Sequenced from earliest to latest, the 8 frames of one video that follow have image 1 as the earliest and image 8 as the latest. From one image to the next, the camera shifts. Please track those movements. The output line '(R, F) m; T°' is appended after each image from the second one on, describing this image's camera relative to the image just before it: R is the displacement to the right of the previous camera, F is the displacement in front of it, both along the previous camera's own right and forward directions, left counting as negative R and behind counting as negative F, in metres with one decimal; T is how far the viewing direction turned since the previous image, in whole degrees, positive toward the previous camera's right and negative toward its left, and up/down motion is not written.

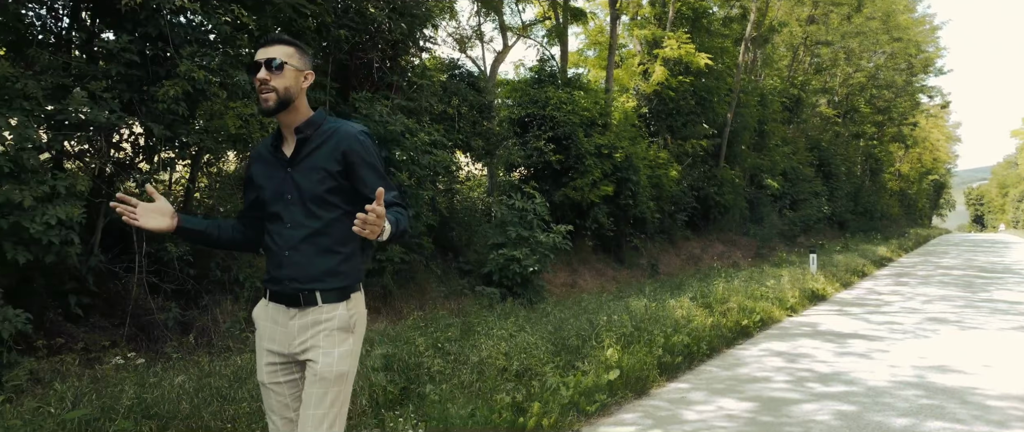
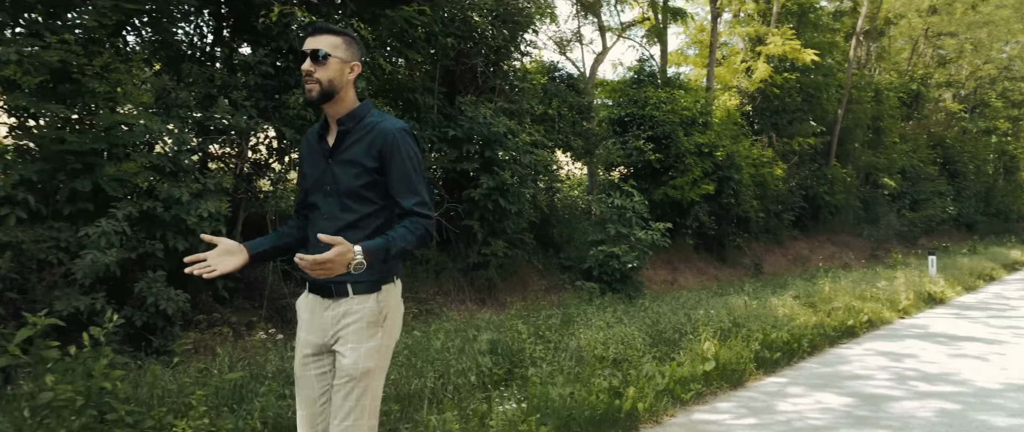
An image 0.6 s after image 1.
(0.0, -0.3) m; -9°
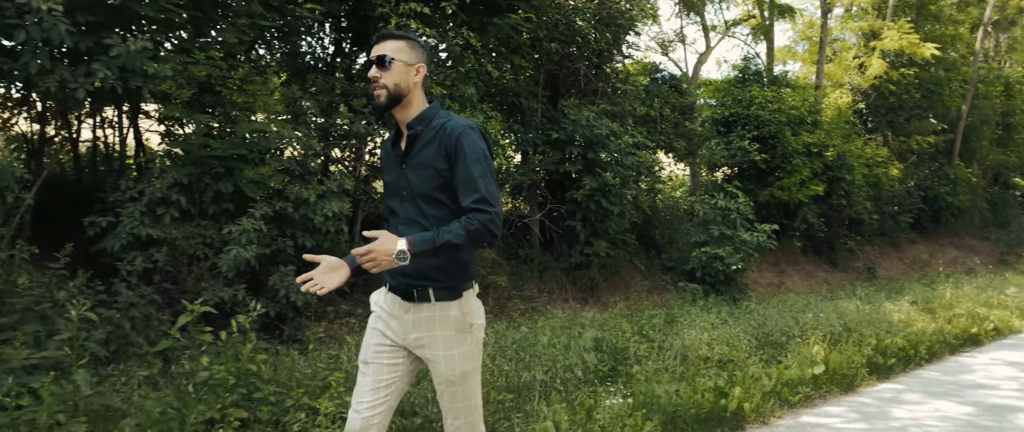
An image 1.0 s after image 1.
(-0.1, -0.2) m; -8°
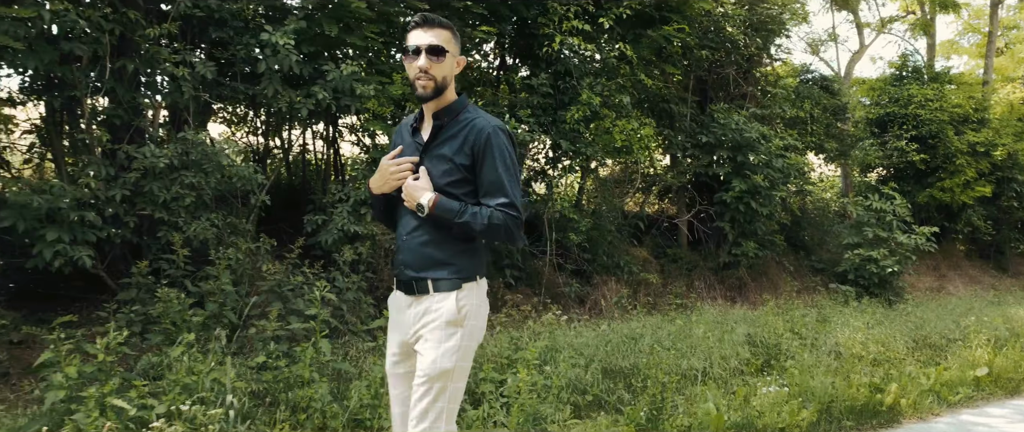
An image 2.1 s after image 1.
(-0.3, -0.6) m; -11°
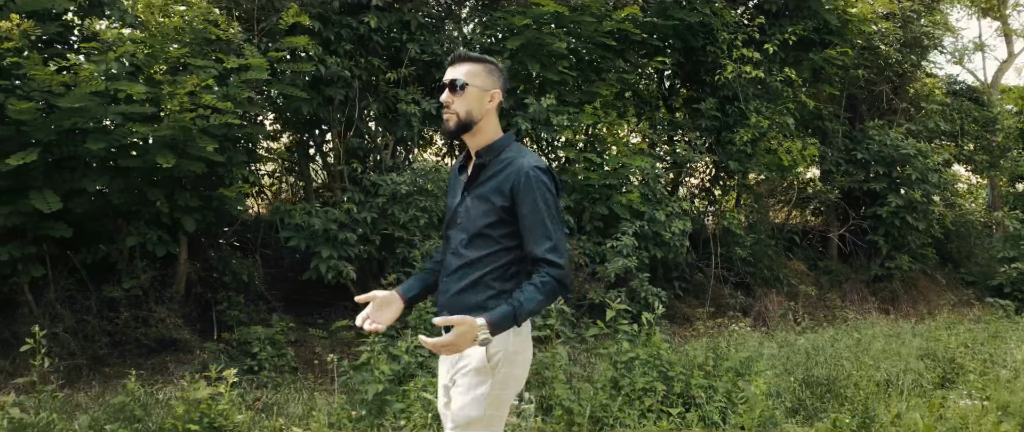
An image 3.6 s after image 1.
(-1.0, -0.7) m; -7°
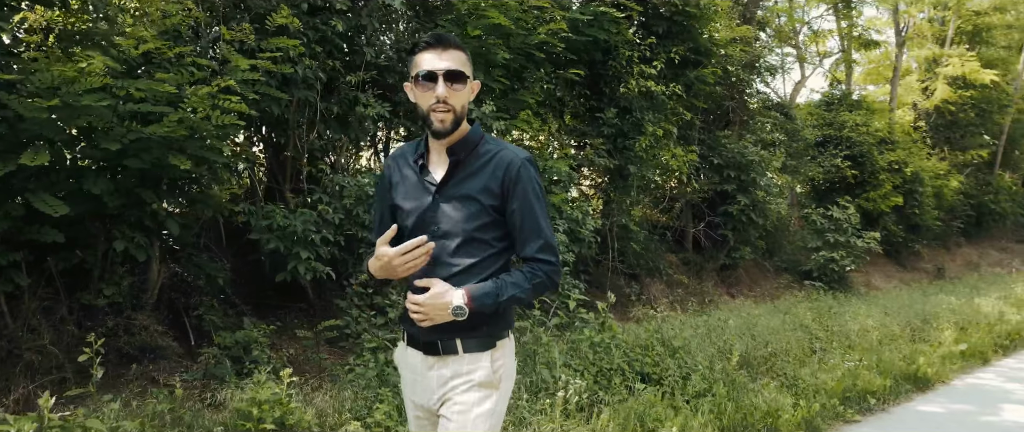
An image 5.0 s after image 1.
(-1.5, -0.3) m; +17°
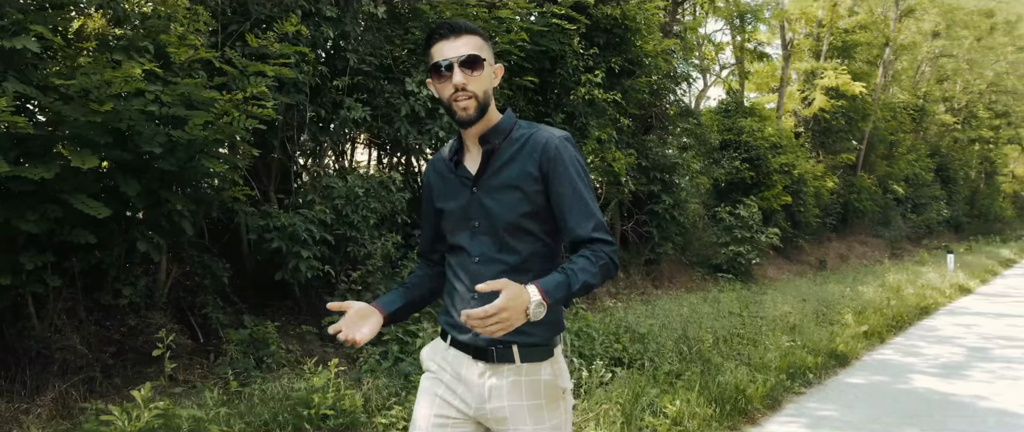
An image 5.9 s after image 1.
(-0.9, -0.4) m; +9°
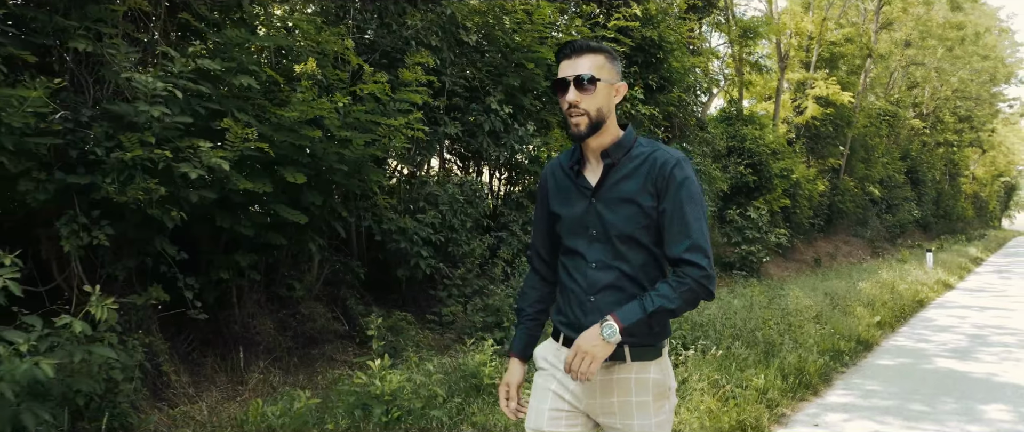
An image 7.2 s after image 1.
(-1.2, -0.9) m; +2°
